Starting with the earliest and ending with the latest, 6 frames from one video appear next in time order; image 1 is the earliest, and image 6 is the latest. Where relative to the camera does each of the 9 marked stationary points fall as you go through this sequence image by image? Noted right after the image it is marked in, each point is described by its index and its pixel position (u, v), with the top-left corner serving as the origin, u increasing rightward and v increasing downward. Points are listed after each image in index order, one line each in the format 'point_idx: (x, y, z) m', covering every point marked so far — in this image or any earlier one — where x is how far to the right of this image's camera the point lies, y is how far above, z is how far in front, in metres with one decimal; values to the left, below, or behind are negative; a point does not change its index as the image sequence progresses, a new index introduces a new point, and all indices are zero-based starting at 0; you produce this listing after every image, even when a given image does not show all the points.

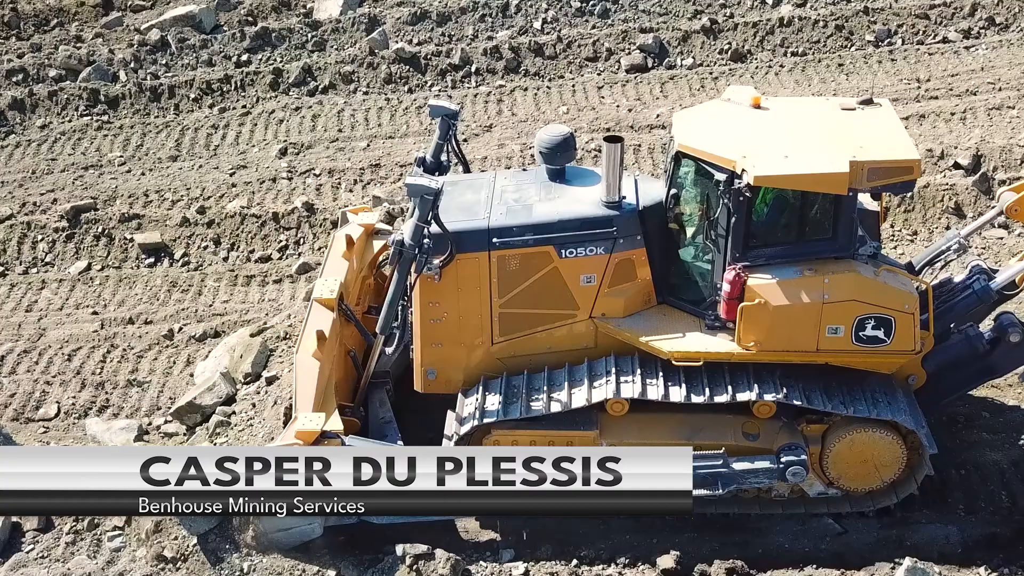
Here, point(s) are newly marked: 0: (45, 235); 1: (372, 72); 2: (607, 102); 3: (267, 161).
0: (-3.4, +0.4, +8.5) m
1: (-1.2, +1.9, +10.4) m
2: (+0.8, +1.6, +9.9) m
3: (-2.0, +1.0, +9.3) m
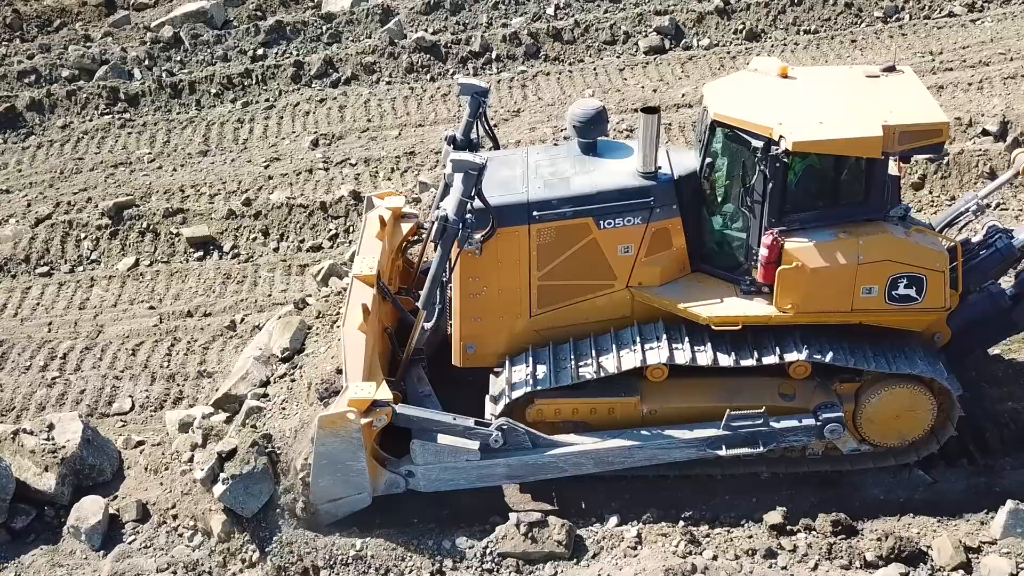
0: (-3.0, +0.4, +8.4) m
1: (-1.1, +2.0, +10.4) m
2: (+1.0, +1.8, +10.0) m
3: (-1.7, +1.1, +9.3) m
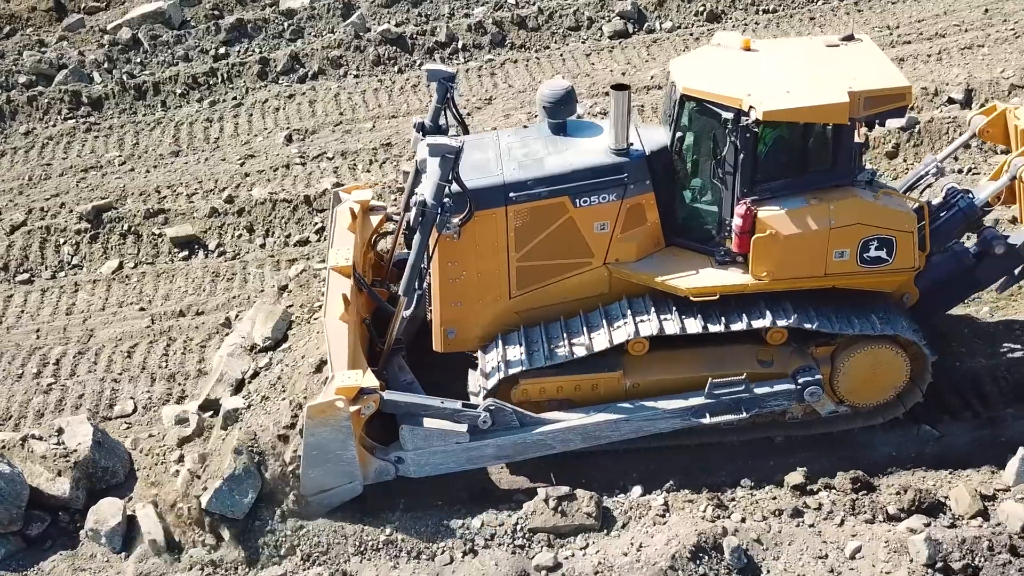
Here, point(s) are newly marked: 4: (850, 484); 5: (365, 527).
0: (-3.1, +0.4, +8.2) m
1: (-1.4, +2.1, +10.4) m
2: (+0.8, +1.9, +10.1) m
3: (-1.9, +1.1, +9.2) m
4: (+1.7, -1.0, +5.7) m
5: (-0.7, -1.2, +5.7) m
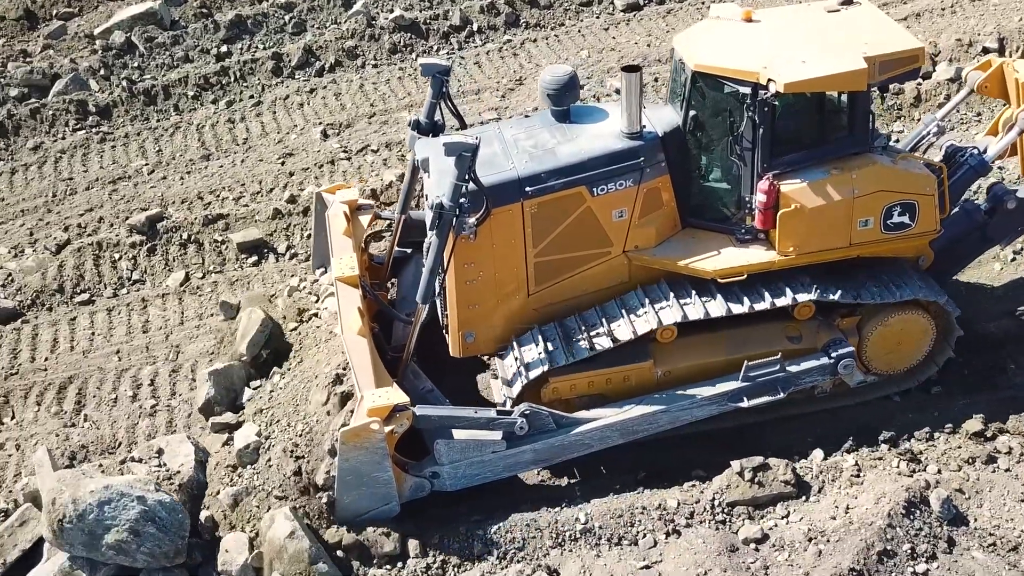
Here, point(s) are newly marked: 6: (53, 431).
0: (-2.6, +0.2, +7.7) m
1: (-1.2, +2.1, +10.0) m
2: (+1.0, +2.1, +10.0) m
3: (-1.5, +1.1, +8.9) m
4: (+2.5, -0.7, +5.7) m
5: (+0.2, -1.1, +5.5) m
6: (-2.5, -0.8, +6.3) m
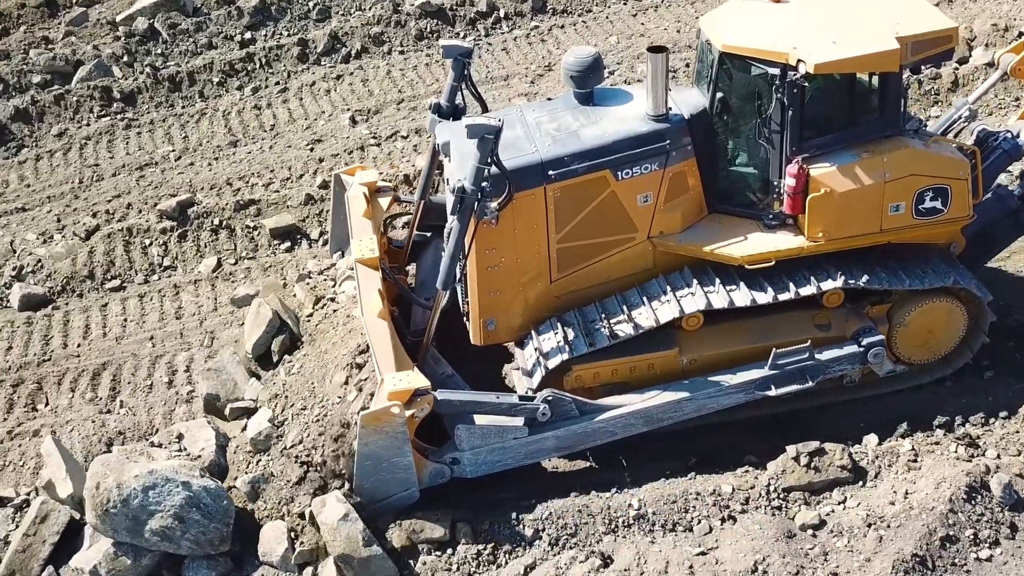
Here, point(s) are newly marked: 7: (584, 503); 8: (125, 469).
0: (-2.4, +0.3, +7.6) m
1: (-1.0, +2.2, +9.9) m
2: (+1.2, +2.2, +9.9) m
3: (-1.3, +1.2, +8.8) m
4: (+2.8, -0.6, +5.6) m
5: (+0.5, -1.0, +5.4) m
6: (-2.3, -0.7, +6.2) m
7: (+0.3, -1.0, +5.4) m
8: (-1.7, -0.8, +5.2) m
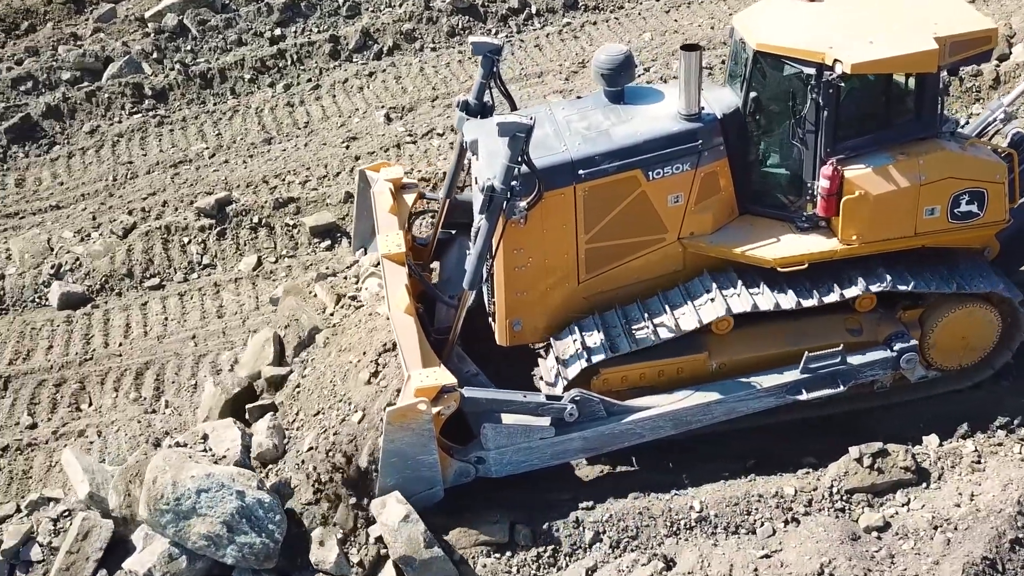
0: (-2.1, +0.3, +7.6) m
1: (-0.7, +2.2, +9.9) m
2: (+1.5, +2.2, +9.8) m
3: (-1.0, +1.2, +8.7) m
4: (+3.0, -0.6, +5.6) m
5: (+0.7, -1.0, +5.4) m
6: (-2.0, -0.7, +6.2) m
7: (+0.6, -1.0, +5.3) m
8: (-1.4, -0.8, +5.1) m
